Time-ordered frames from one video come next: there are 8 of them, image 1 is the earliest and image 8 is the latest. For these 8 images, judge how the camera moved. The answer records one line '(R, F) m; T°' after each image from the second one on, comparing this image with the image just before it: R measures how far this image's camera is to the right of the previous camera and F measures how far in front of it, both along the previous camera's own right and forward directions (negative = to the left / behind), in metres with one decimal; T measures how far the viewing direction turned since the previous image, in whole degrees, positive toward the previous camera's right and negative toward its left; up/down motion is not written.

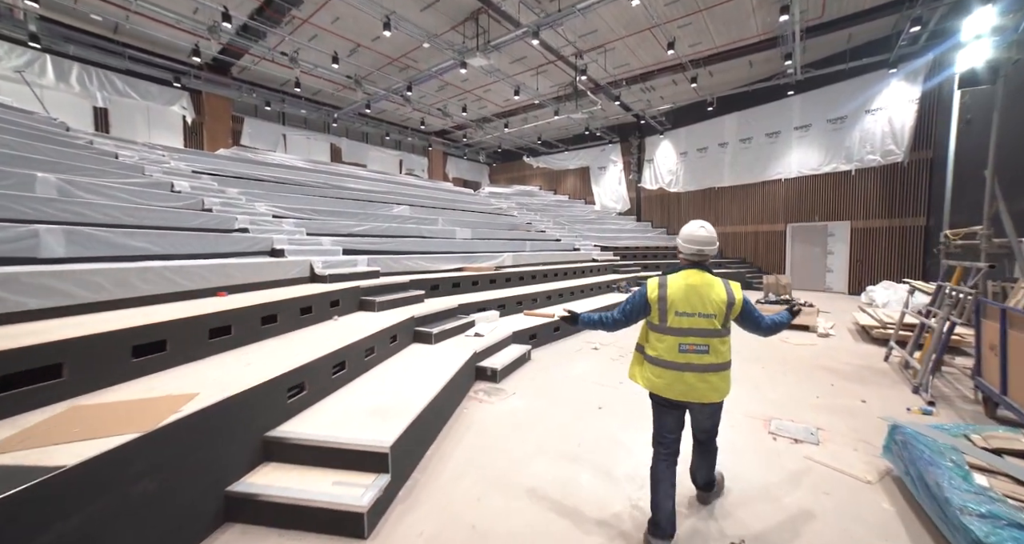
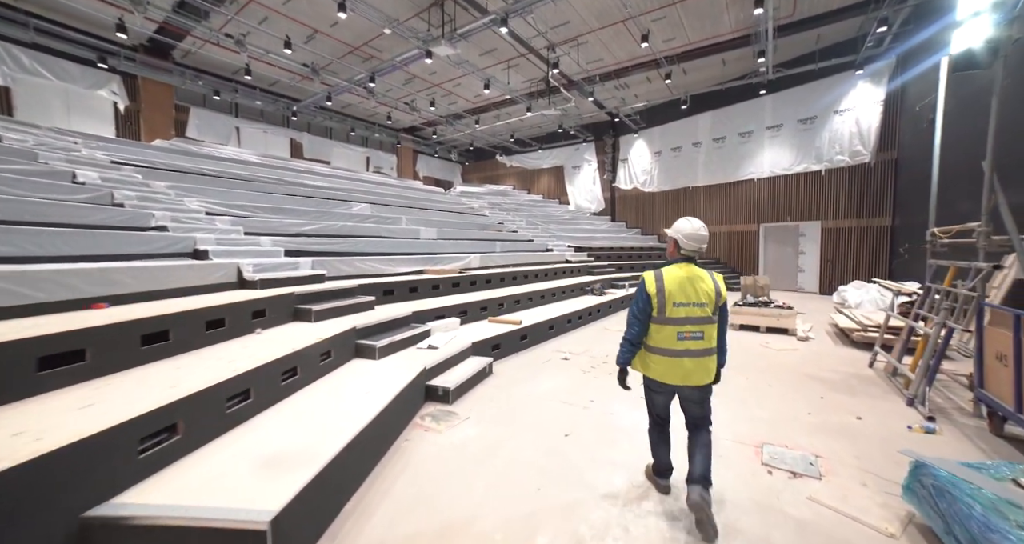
(+0.1, +0.4) m; +3°
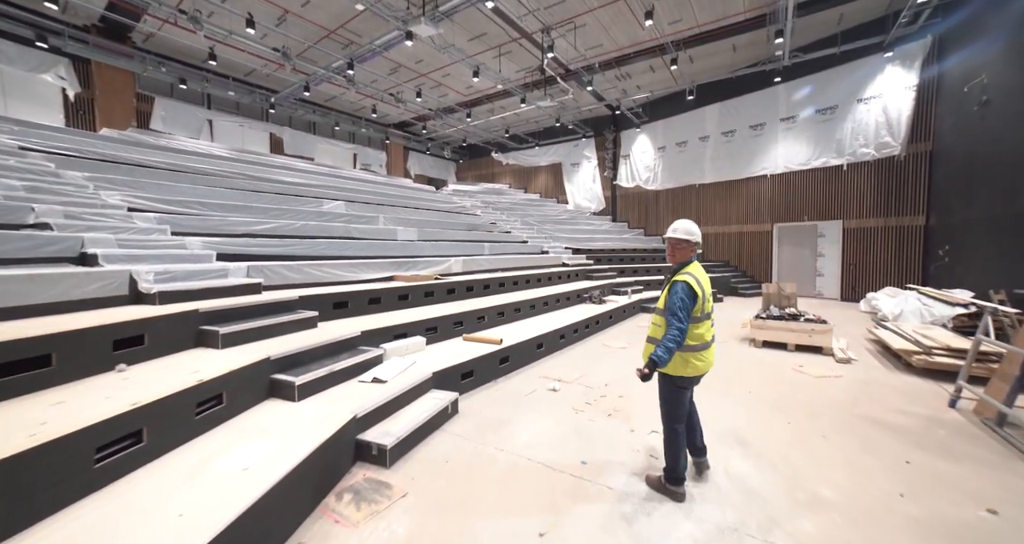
(+0.2, +0.8) m; 0°
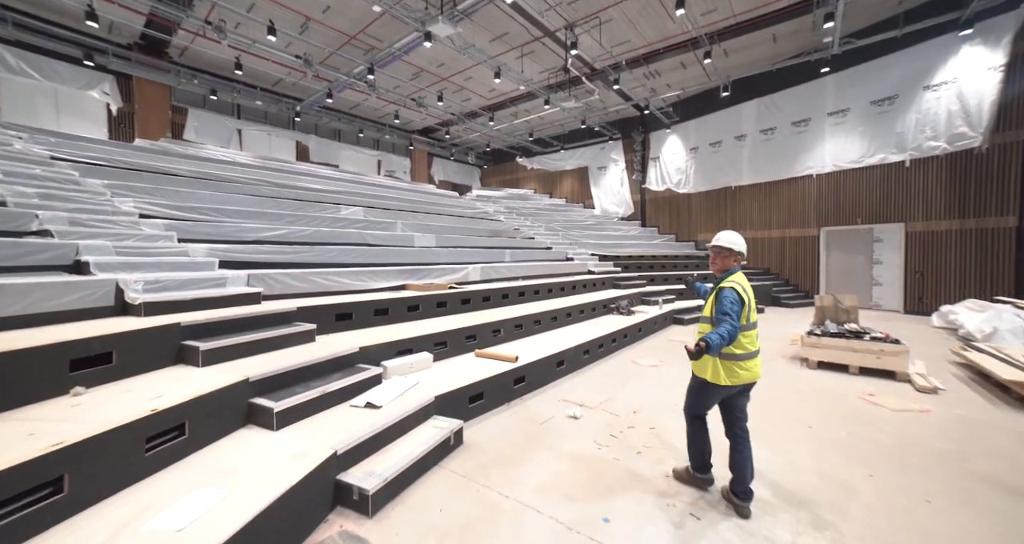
(+0.1, +0.3) m; -4°
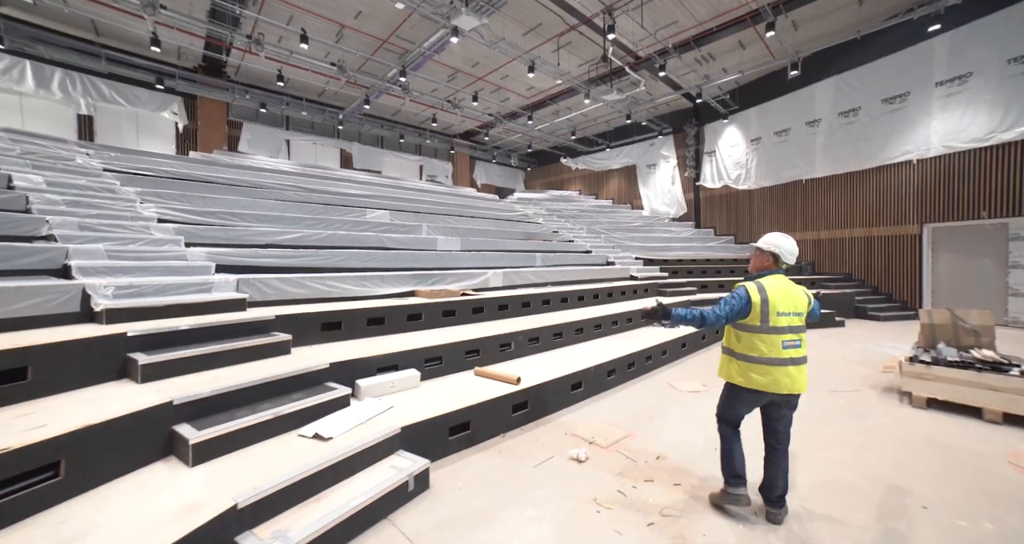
(+0.3, +0.5) m; -8°
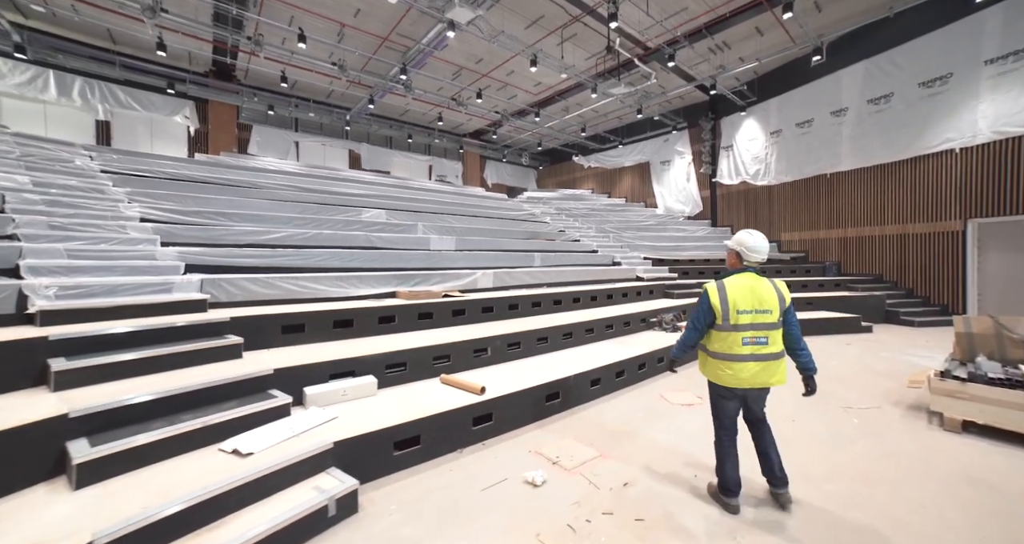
(+0.3, +0.2) m; -3°
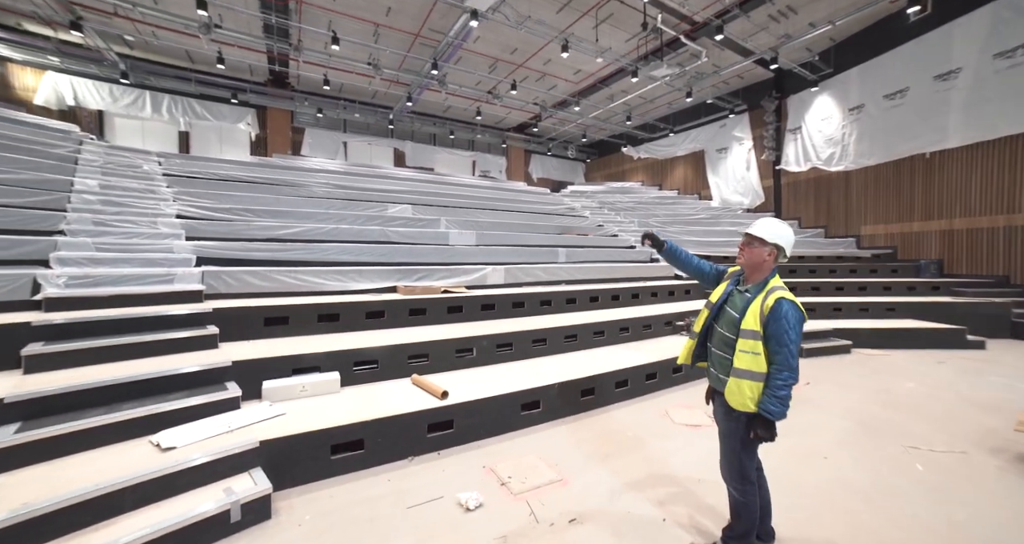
(+0.5, +0.3) m; -9°
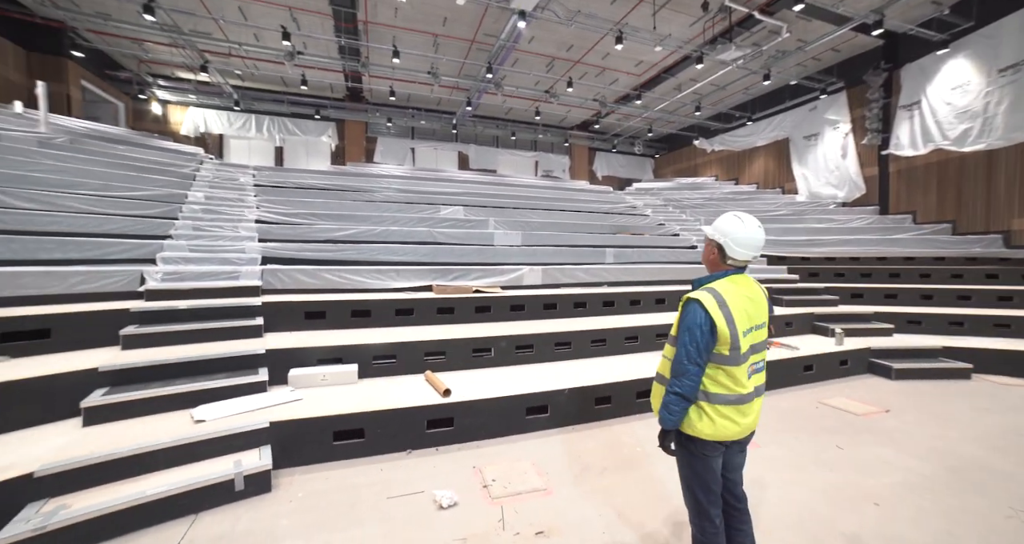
(+0.4, +0.1) m; -11°
